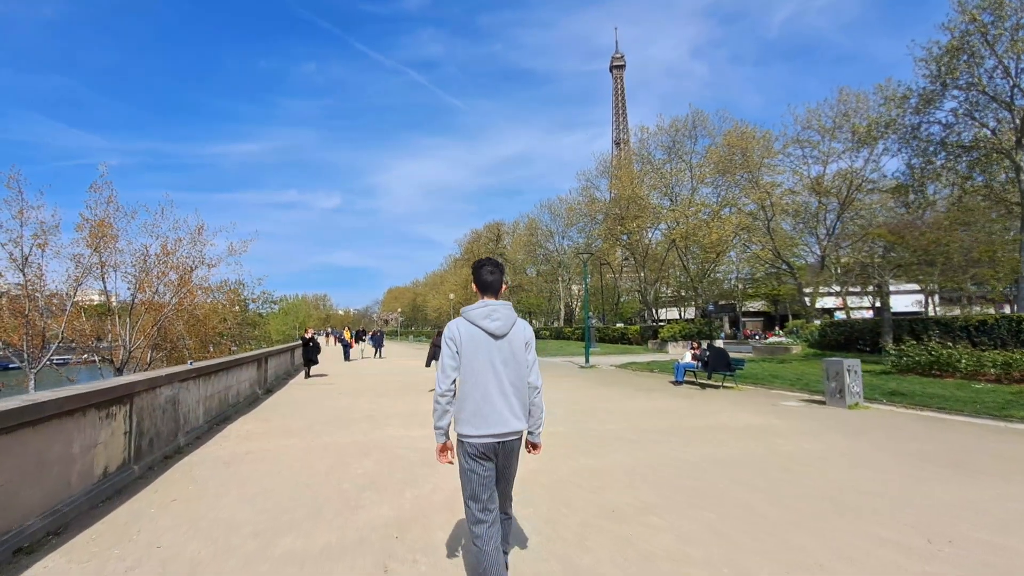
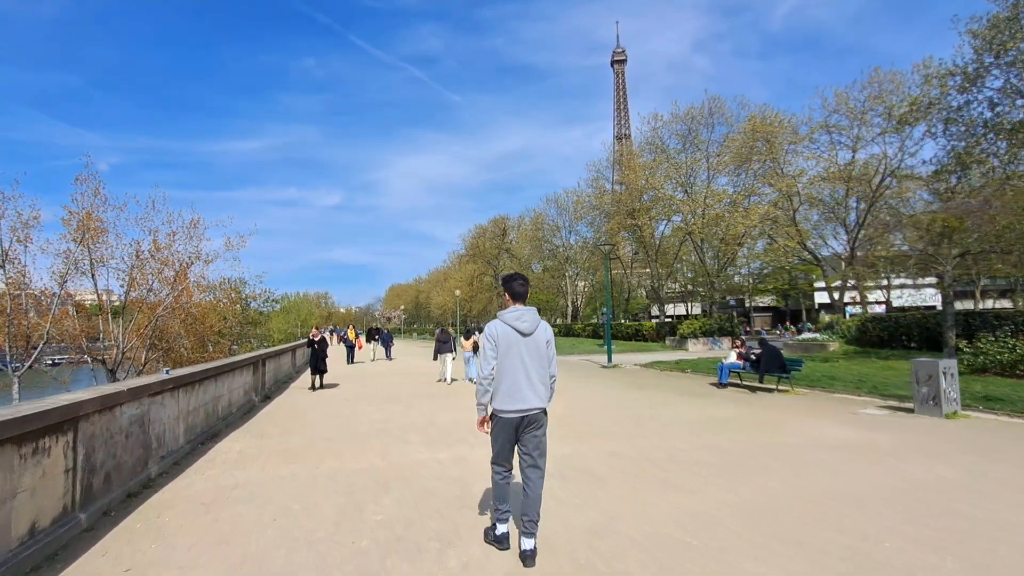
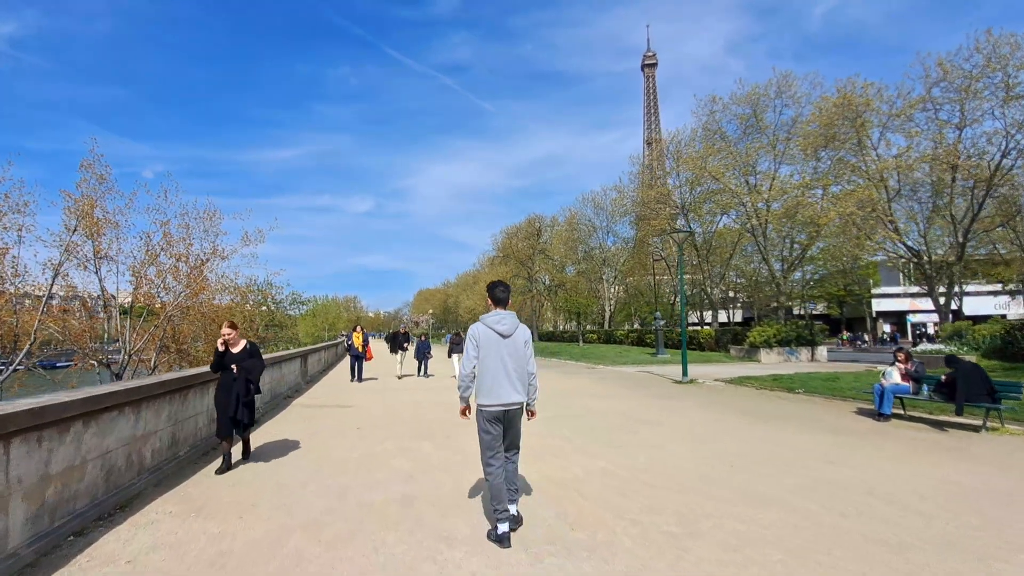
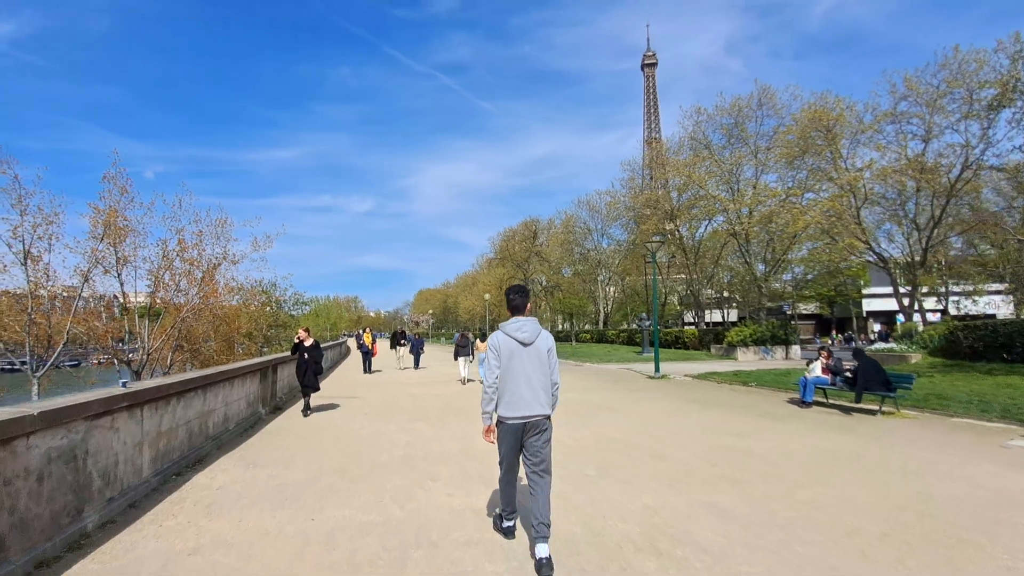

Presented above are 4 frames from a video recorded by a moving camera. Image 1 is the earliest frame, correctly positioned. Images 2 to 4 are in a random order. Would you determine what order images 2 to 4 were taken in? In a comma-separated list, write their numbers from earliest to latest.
2, 4, 3
